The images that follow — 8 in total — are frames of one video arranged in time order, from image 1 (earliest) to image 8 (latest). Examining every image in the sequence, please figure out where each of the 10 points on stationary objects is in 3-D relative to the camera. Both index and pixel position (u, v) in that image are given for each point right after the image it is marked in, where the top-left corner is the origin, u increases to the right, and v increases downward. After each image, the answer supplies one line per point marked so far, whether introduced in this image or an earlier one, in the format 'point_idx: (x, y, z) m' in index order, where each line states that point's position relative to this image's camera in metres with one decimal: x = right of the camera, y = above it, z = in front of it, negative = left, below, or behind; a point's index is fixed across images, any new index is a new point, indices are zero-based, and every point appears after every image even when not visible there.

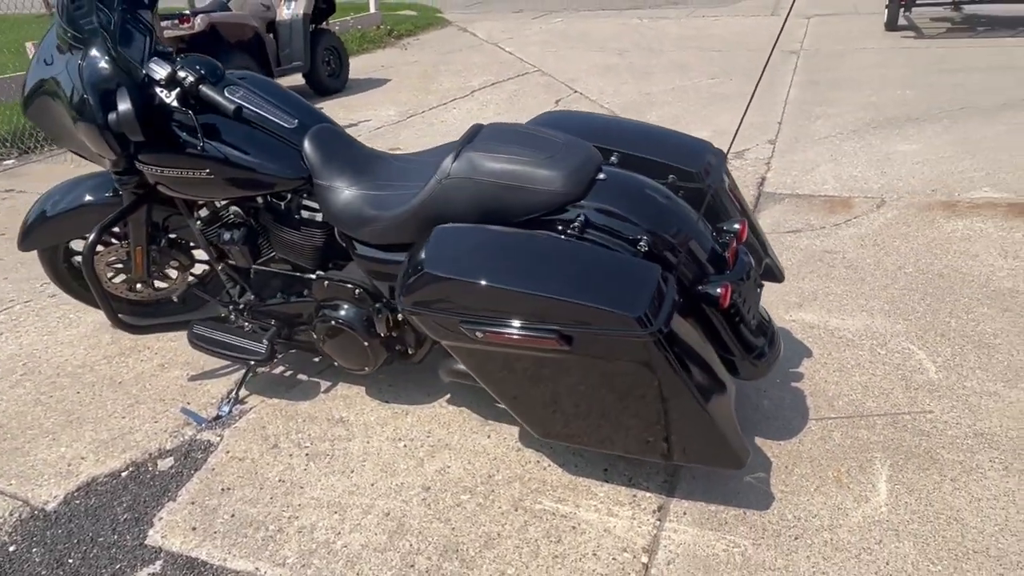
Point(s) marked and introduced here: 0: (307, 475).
0: (-0.7, -0.6, +2.6) m
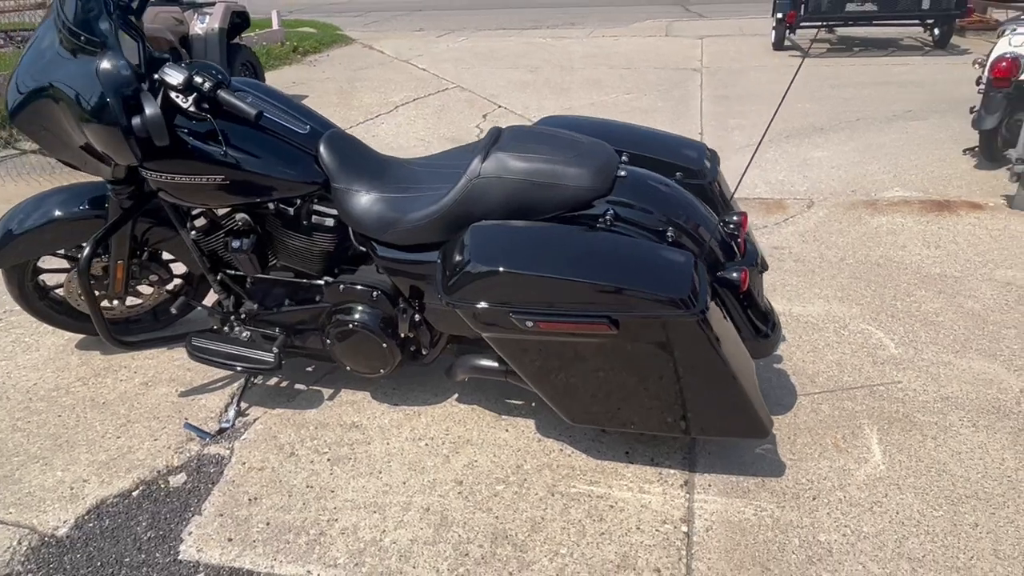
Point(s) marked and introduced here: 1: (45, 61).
0: (-0.6, -0.6, +2.6) m
1: (-1.5, +0.8, +2.5) m
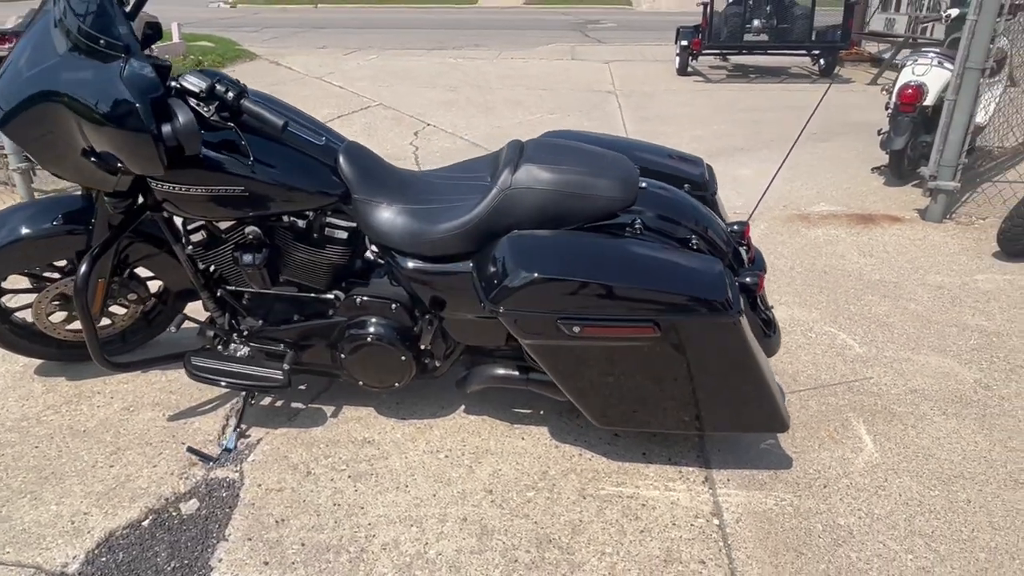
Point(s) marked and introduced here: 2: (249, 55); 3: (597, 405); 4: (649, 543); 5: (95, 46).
0: (-0.5, -0.7, +2.5) m
1: (-1.5, +0.7, +2.3) m
2: (-4.6, +4.1, +13.3) m
3: (+0.3, -0.4, +2.6) m
4: (+0.4, -0.8, +2.3) m
5: (-1.3, +0.8, +2.3) m
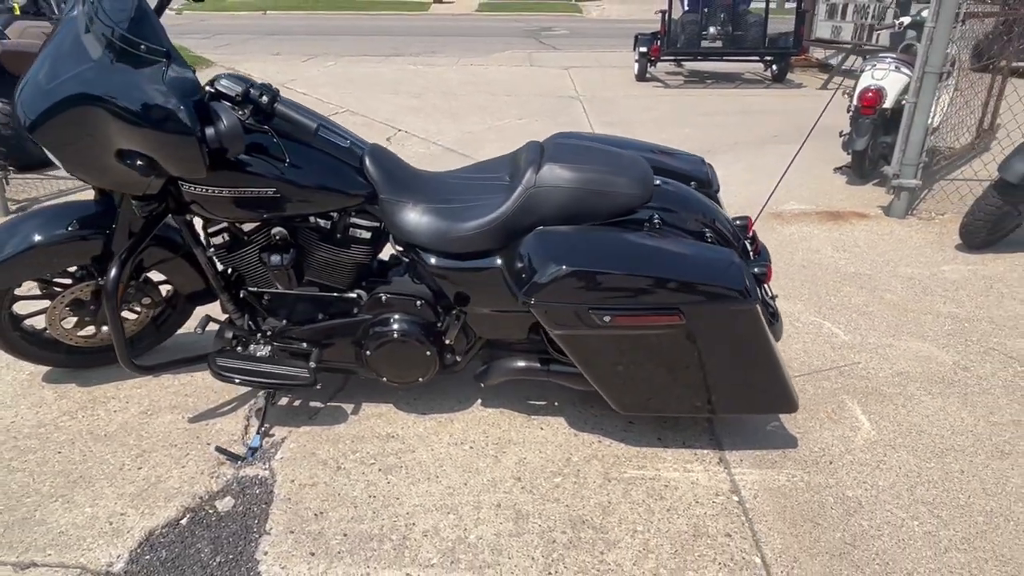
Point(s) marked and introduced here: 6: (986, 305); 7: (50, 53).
0: (-0.4, -0.7, +2.6) m
1: (-1.4, +0.7, +2.3) m
2: (-5.3, +3.9, +13.1) m
3: (+0.4, -0.4, +2.7) m
4: (+0.5, -0.8, +2.4) m
5: (-1.2, +0.8, +2.4) m
6: (+2.5, -0.1, +4.0) m
7: (-1.5, +0.8, +2.4) m
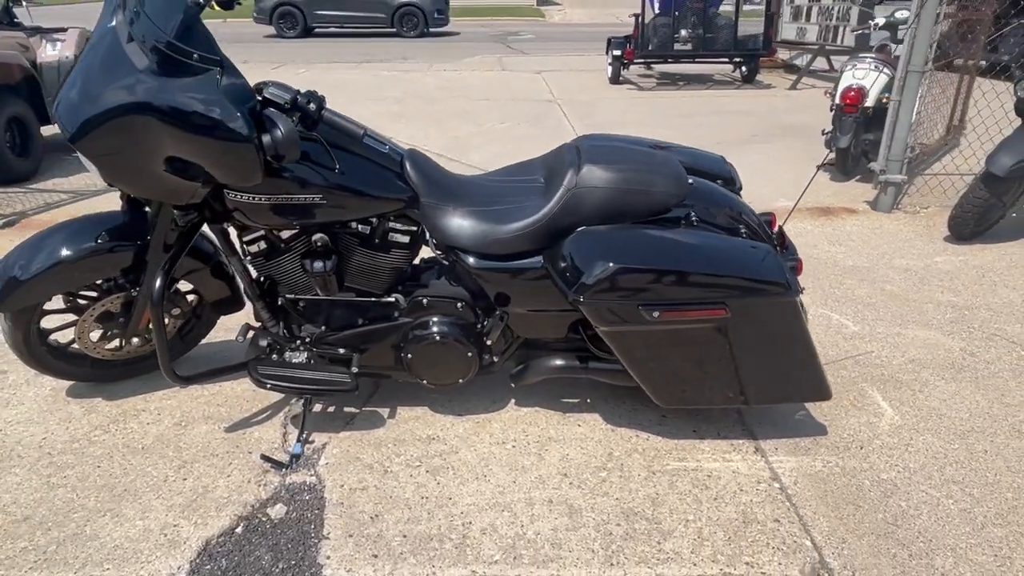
0: (-0.2, -0.7, +2.6) m
1: (-1.2, +0.7, +2.3) m
2: (-5.8, +3.7, +12.9) m
3: (+0.5, -0.4, +2.8) m
4: (+0.7, -0.7, +2.5) m
5: (-1.0, +0.7, +2.4) m
6: (+2.6, 0.0, +4.2) m
7: (-1.3, +0.7, +2.4) m
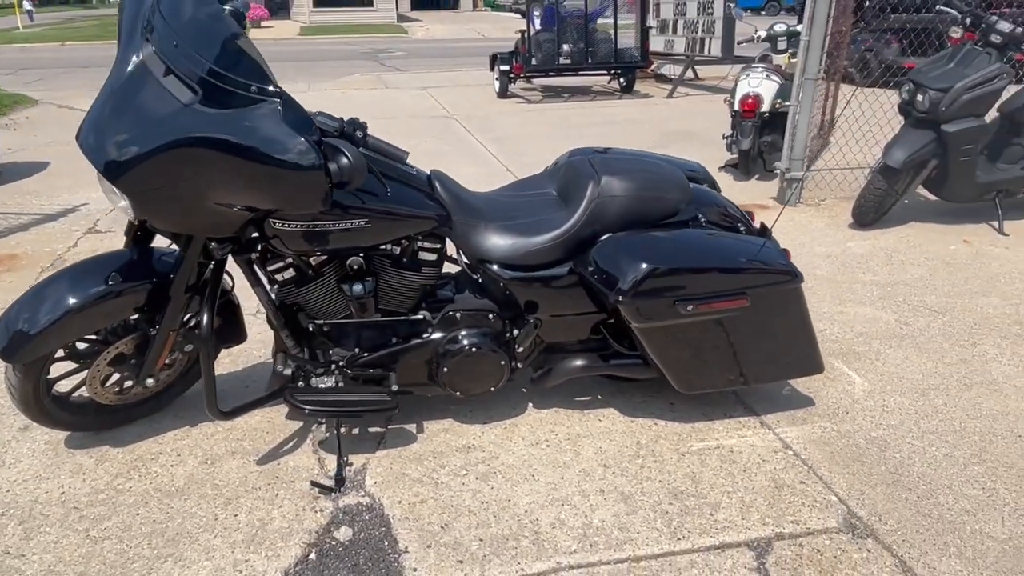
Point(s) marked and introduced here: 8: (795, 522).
0: (0.0, -0.7, +2.7) m
1: (-1.1, +0.5, +2.3) m
2: (-7.6, +3.0, +12.0) m
3: (+0.7, -0.4, +3.0) m
4: (+0.9, -0.7, +2.8) m
5: (-0.9, +0.6, +2.4) m
6: (+2.4, +0.1, +4.8) m
7: (-1.2, +0.6, +2.3) m
8: (+1.0, -0.8, +2.6) m
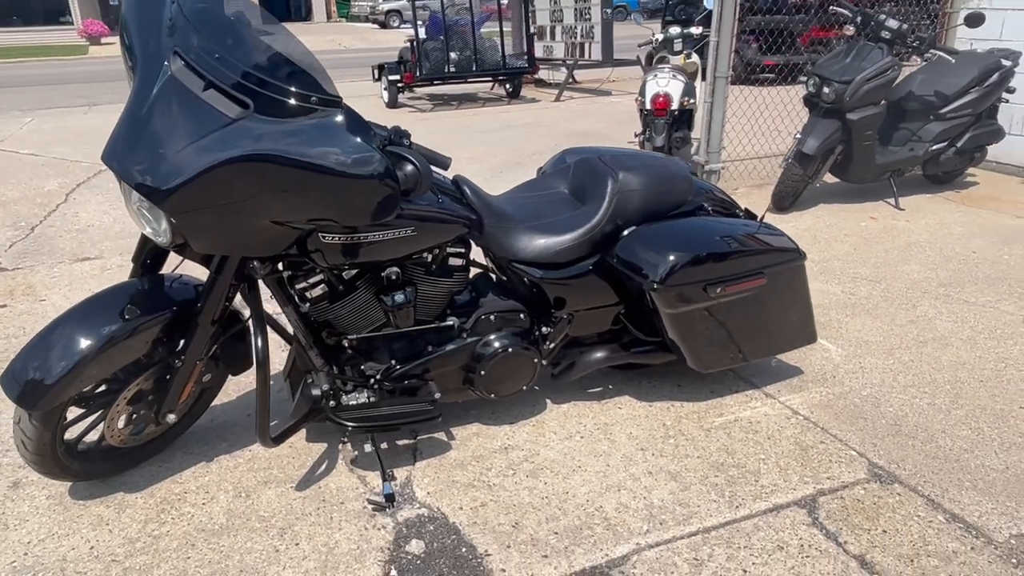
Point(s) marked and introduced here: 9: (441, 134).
0: (+0.2, -0.7, +2.8) m
1: (-0.9, +0.5, +2.2) m
2: (-9.2, +2.2, +10.6) m
3: (+0.8, -0.3, +3.2) m
4: (+1.1, -0.6, +3.0) m
5: (-0.7, +0.6, +2.3) m
6: (+2.2, +0.3, +5.2) m
7: (-1.0, +0.5, +2.2) m
8: (+1.2, -0.7, +2.8) m
9: (-1.0, +2.1, +10.2) m
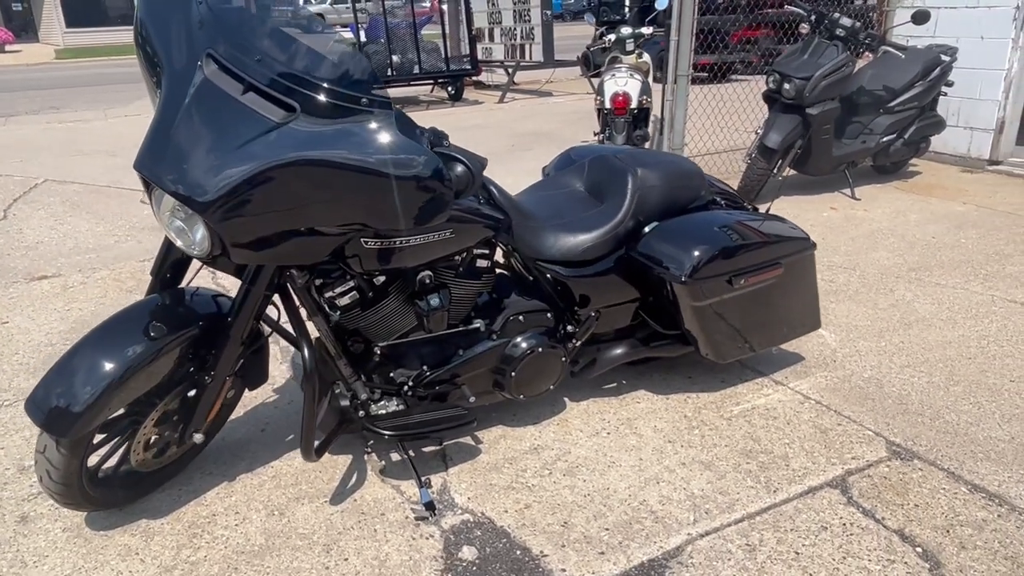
0: (+0.3, -0.7, +2.8) m
1: (-0.7, +0.4, +2.1) m
2: (-9.8, +1.8, +9.7) m
3: (+0.8, -0.3, +3.3) m
4: (+1.2, -0.6, +3.1) m
5: (-0.6, +0.5, +2.2) m
6: (+2.0, +0.4, +5.4) m
7: (-0.9, +0.5, +2.1) m
8: (+1.3, -0.7, +2.9) m
9: (-1.6, +2.0, +10.1) m
